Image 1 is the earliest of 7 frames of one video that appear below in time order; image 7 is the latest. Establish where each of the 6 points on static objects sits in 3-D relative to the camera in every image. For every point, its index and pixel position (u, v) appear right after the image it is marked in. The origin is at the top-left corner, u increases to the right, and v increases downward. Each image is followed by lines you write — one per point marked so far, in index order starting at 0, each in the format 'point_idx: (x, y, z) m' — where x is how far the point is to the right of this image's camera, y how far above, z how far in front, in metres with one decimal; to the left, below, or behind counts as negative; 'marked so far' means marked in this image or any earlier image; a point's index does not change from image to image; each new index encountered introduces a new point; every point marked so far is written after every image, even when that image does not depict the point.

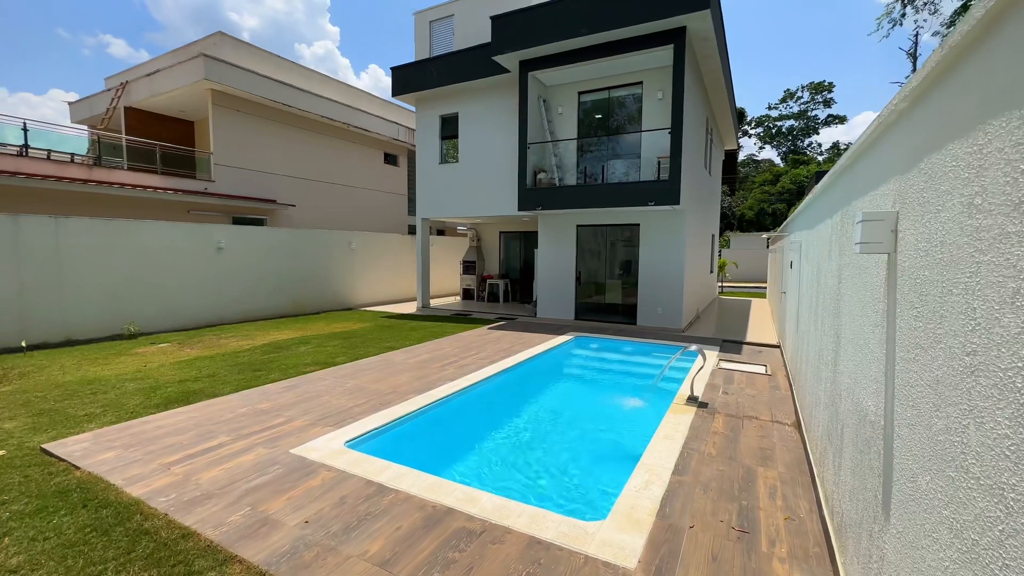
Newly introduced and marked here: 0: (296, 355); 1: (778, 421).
0: (-3.4, -1.1, +7.1) m
1: (+2.5, -1.3, +4.3) m
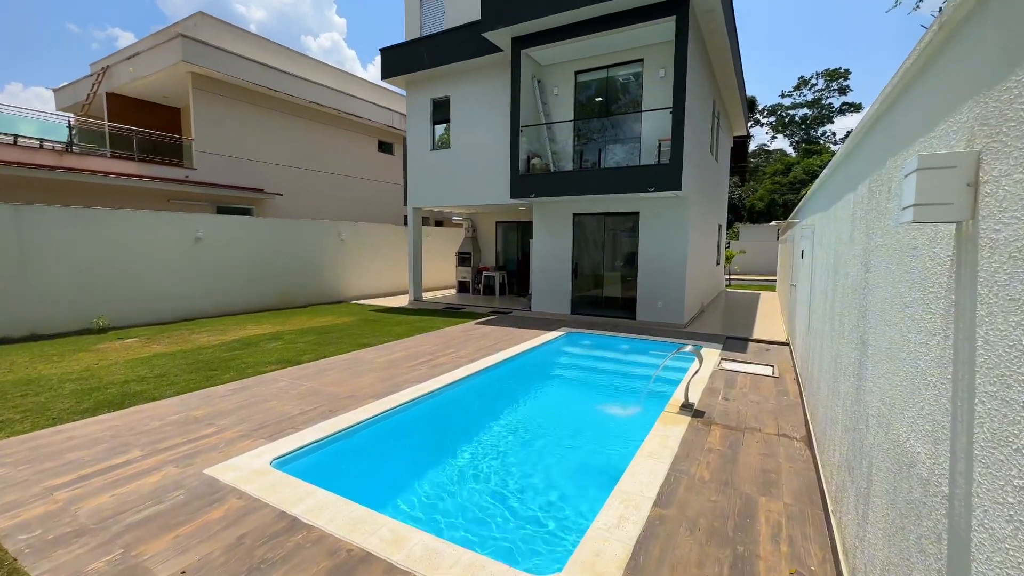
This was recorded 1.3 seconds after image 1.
0: (-3.7, -0.9, +6.6) m
1: (+2.2, -1.2, +3.7) m
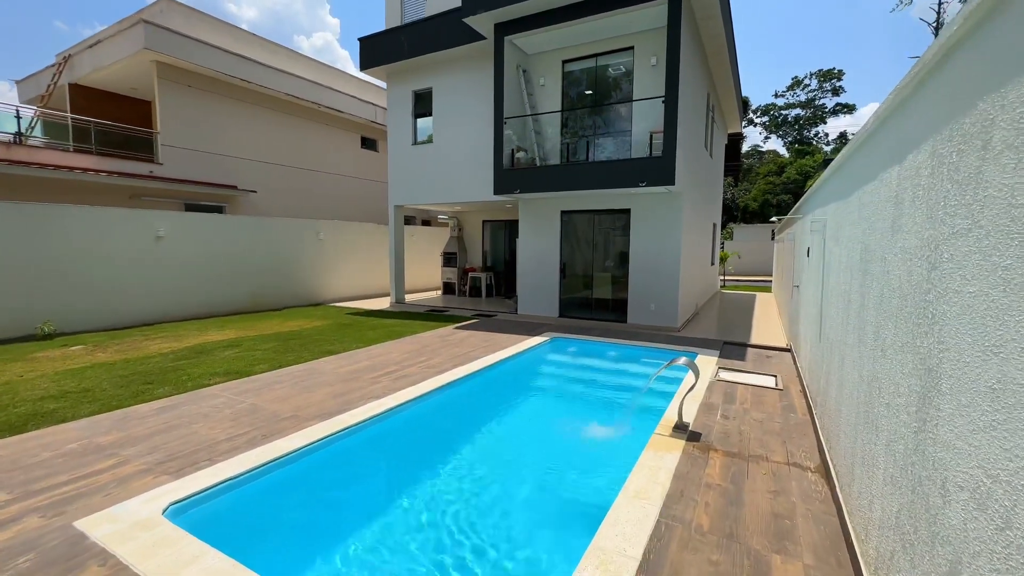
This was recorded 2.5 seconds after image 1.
0: (-4.0, -1.0, +6.0) m
1: (+2.0, -1.2, +3.1) m
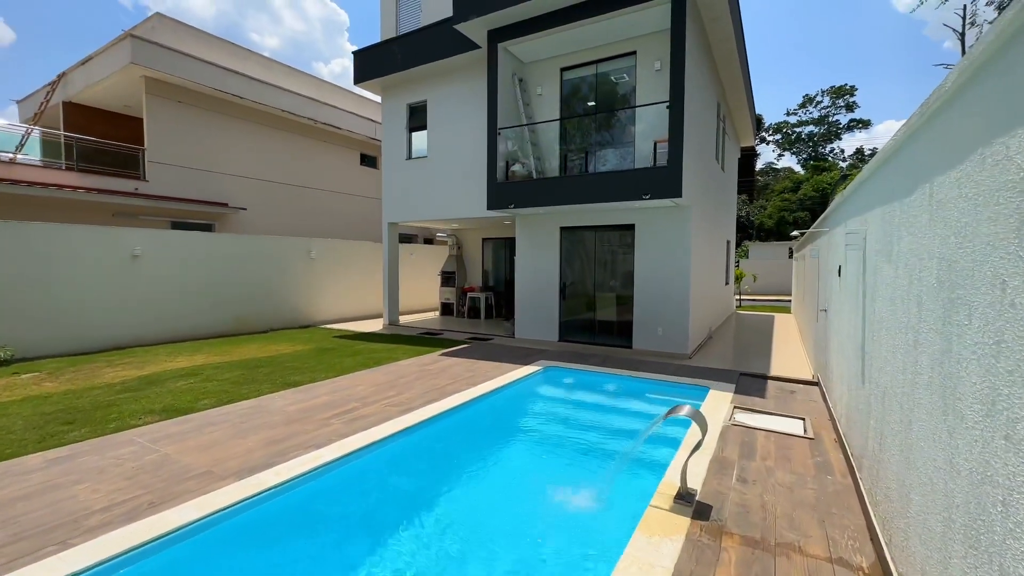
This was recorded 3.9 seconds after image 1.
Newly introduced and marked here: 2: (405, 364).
0: (-4.2, -1.3, +5.3) m
1: (+1.7, -1.4, +2.3) m
2: (-1.6, -1.2, +6.7) m
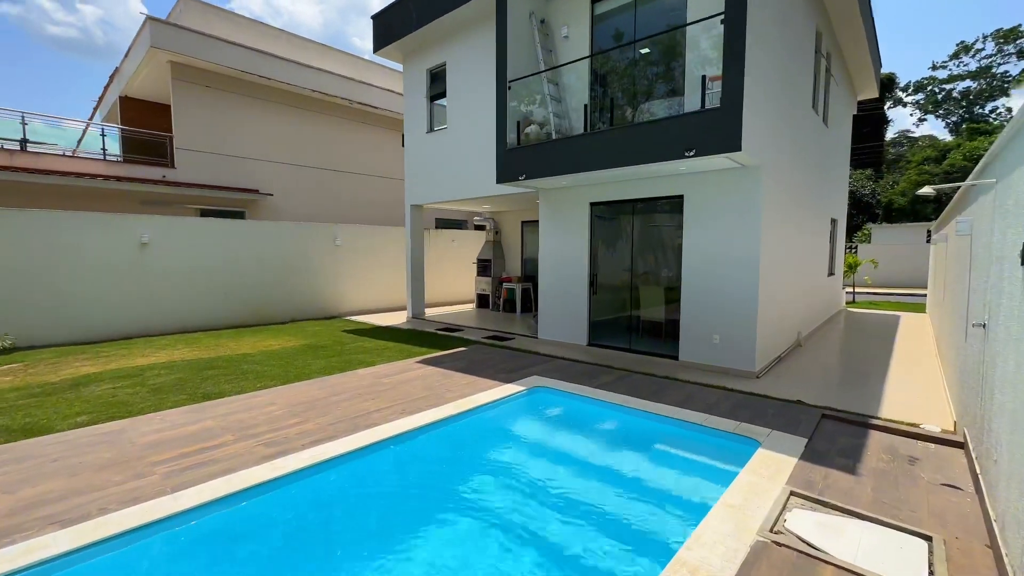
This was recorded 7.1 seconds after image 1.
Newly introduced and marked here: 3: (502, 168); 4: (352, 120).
0: (-4.6, -1.2, +4.5) m
1: (+0.6, -1.4, +0.4) m
2: (-1.8, -1.0, +5.4) m
3: (-0.1, +2.0, +7.5) m
4: (-4.9, +5.2, +13.8) m
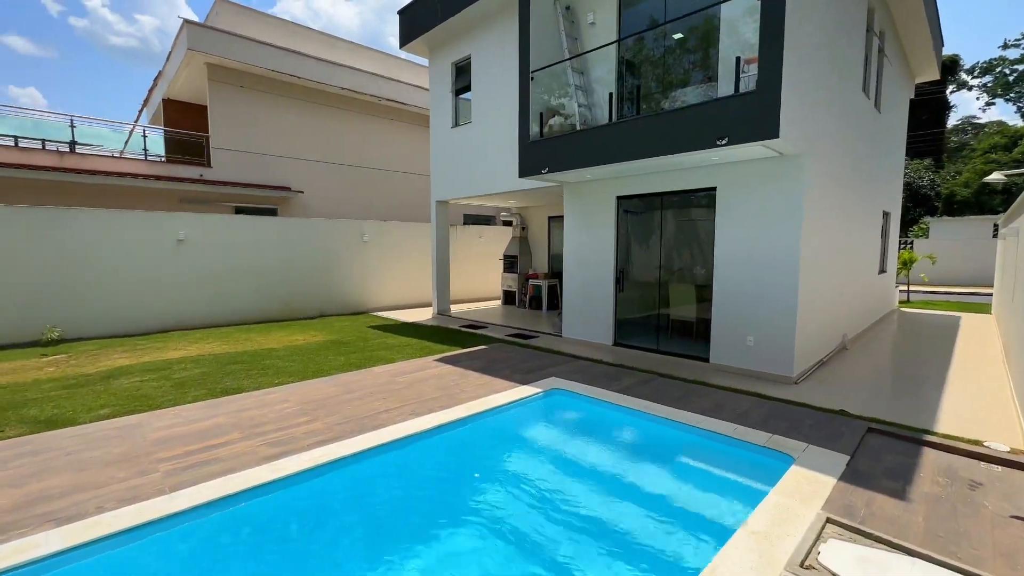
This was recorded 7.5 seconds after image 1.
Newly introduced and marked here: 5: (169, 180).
0: (-4.4, -1.1, +4.7) m
1: (+0.4, -1.4, +0.2) m
2: (-1.6, -1.0, +5.3) m
3: (+0.2, +2.1, +7.3) m
4: (-4.0, +5.3, +13.9) m
5: (-7.8, +2.5, +10.3) m
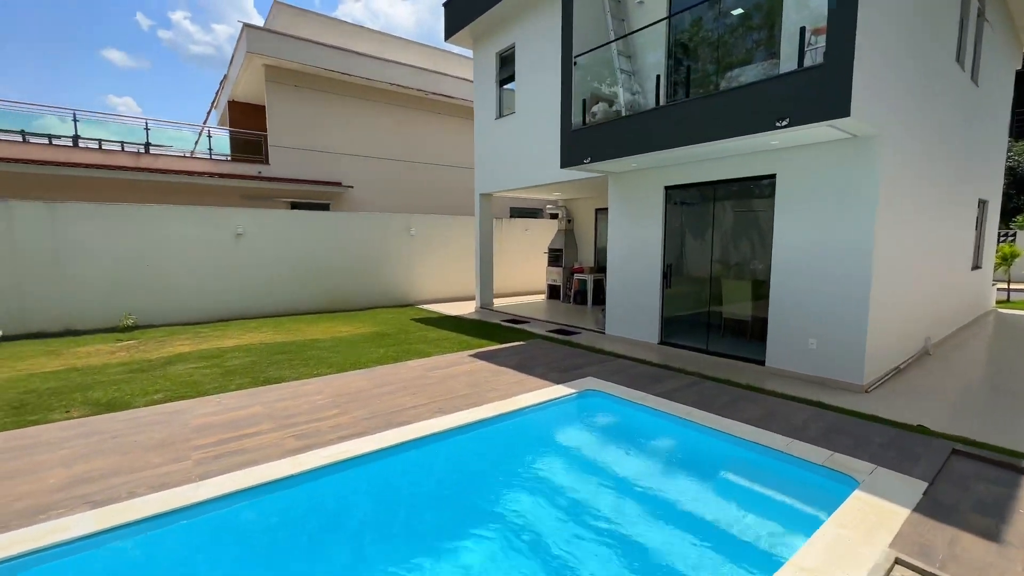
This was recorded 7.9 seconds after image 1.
0: (-4.1, -1.0, +5.0) m
1: (+0.2, -1.4, 0.0) m
2: (-1.2, -0.9, +5.3) m
3: (+0.9, +2.2, +7.1) m
4: (-2.6, +5.5, +14.0) m
5: (-6.8, +2.7, +10.9) m
